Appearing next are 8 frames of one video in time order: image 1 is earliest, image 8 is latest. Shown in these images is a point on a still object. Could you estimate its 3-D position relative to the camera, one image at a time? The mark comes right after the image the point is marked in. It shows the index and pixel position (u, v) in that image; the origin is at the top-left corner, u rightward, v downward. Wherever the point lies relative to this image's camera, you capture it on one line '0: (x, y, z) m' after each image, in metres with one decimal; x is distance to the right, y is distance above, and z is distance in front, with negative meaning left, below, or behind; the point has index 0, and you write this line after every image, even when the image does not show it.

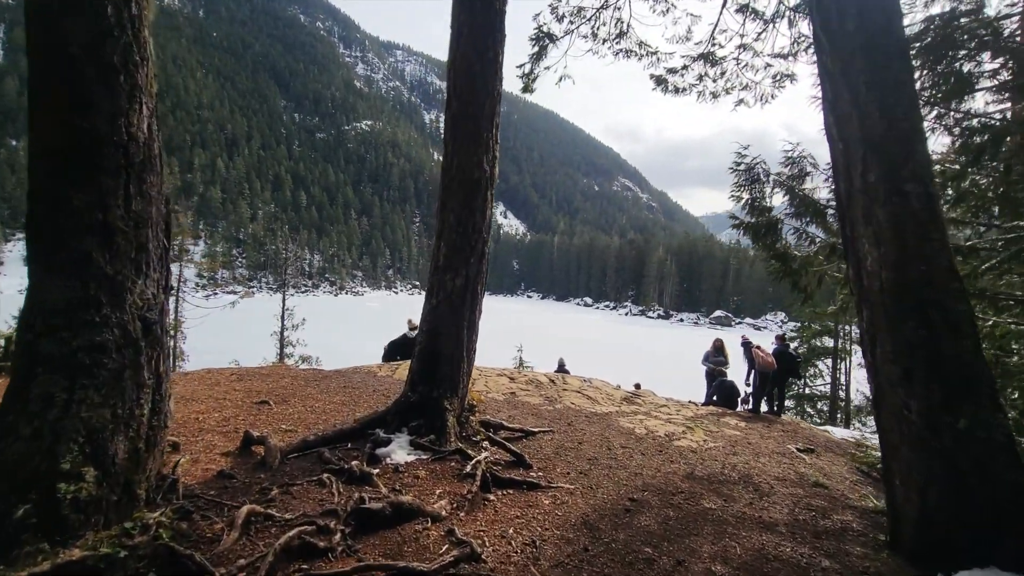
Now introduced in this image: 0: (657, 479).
0: (+1.6, -2.1, +5.5) m
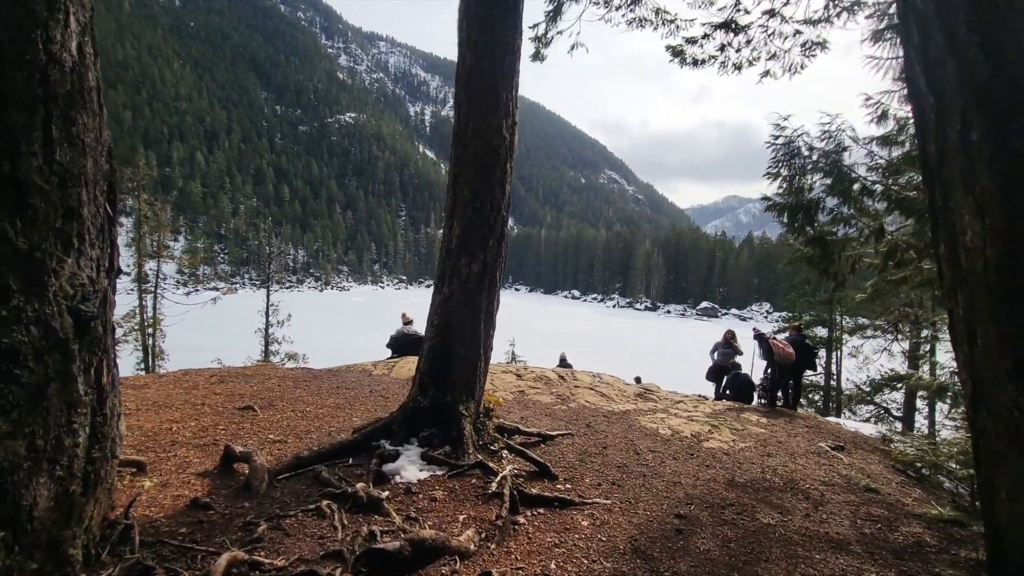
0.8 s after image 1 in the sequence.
0: (+1.9, -2.0, +4.9) m
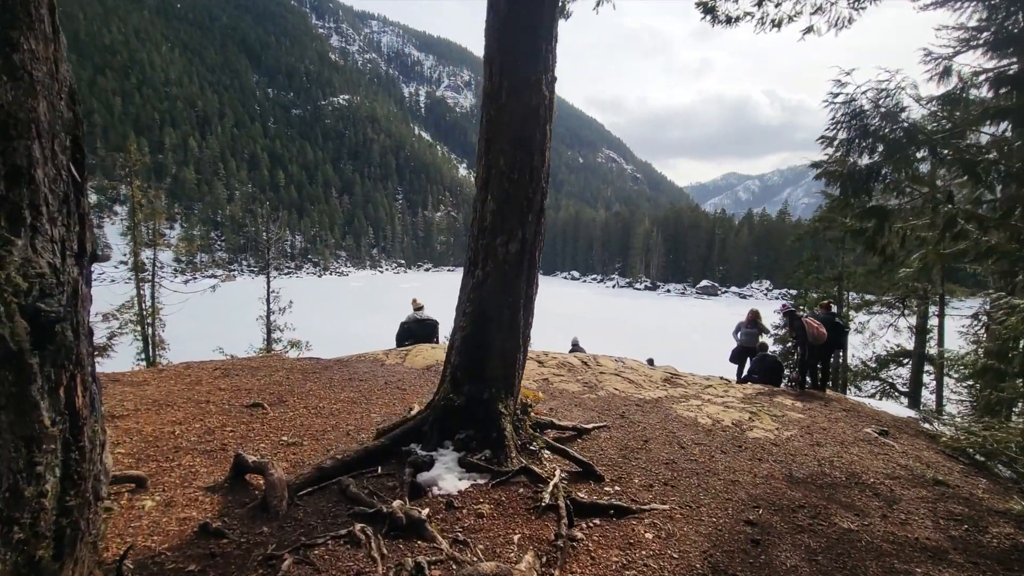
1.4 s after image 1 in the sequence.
0: (+2.2, -1.8, +4.4) m
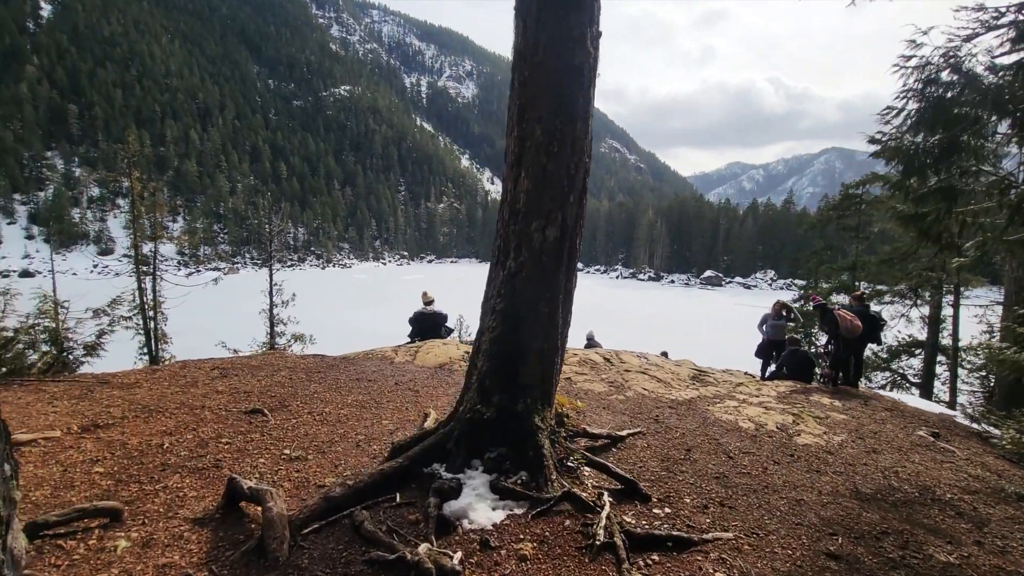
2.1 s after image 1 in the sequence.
0: (+2.5, -1.7, +3.9) m
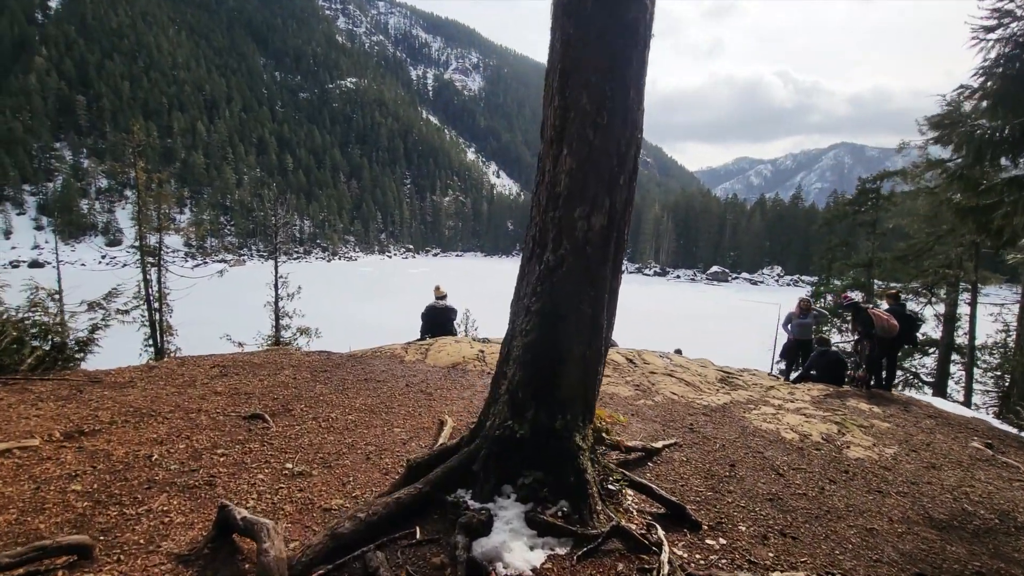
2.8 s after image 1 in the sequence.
0: (+2.7, -1.7, +3.4) m
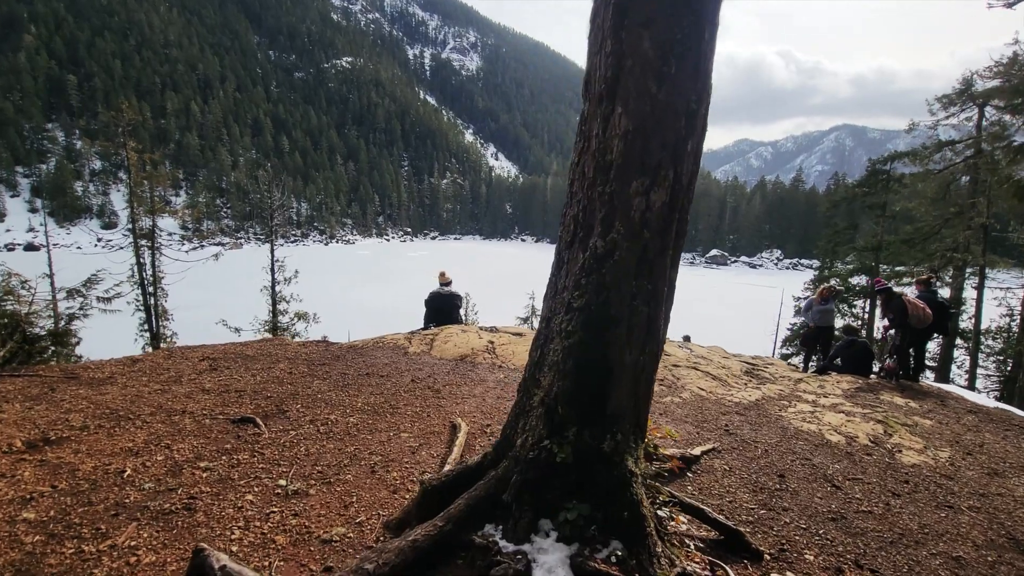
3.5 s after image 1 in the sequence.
0: (+2.9, -1.7, +2.9) m
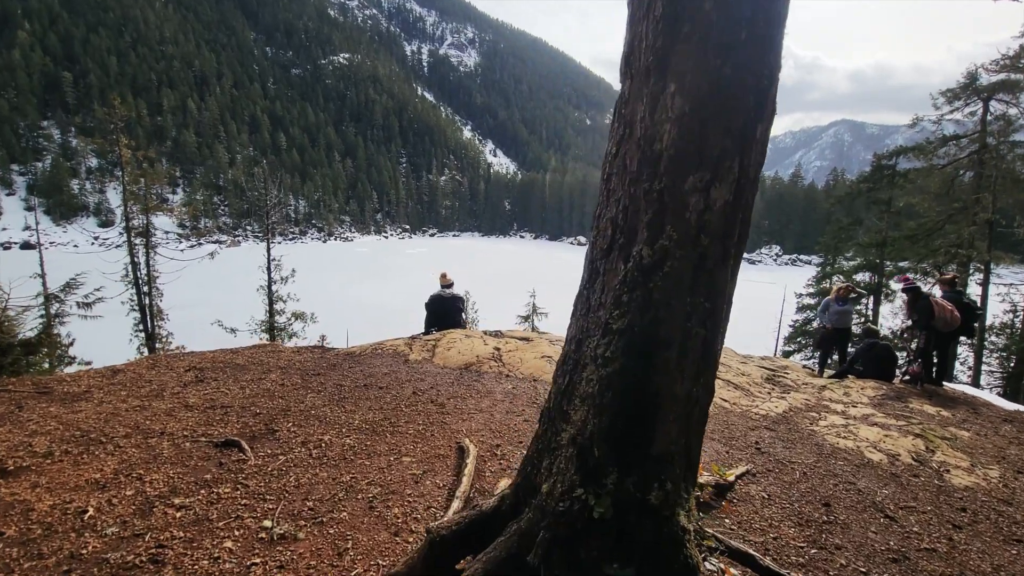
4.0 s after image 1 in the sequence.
0: (+3.0, -1.7, +2.5) m
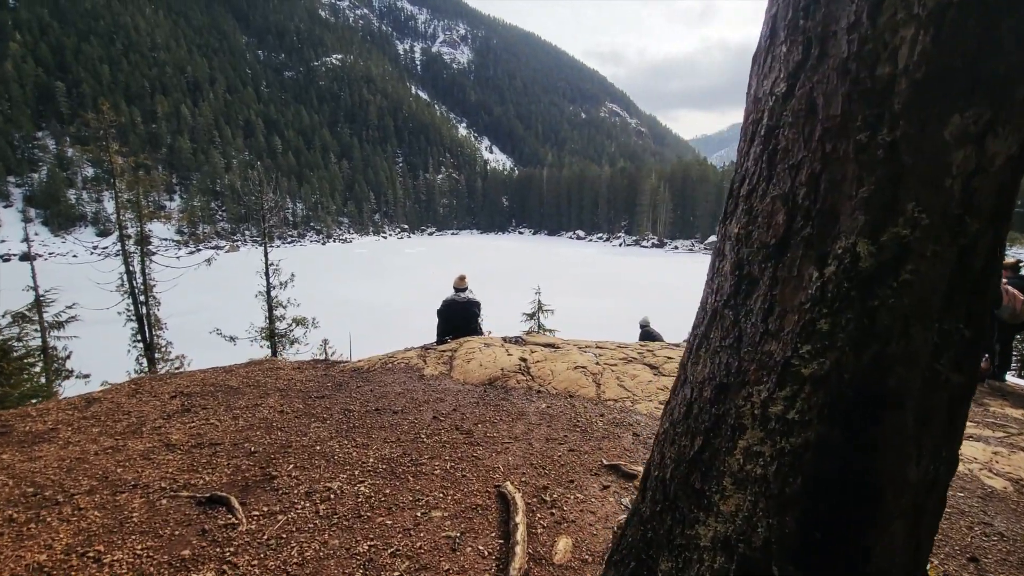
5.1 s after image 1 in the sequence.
0: (+3.4, -1.7, +1.8) m
